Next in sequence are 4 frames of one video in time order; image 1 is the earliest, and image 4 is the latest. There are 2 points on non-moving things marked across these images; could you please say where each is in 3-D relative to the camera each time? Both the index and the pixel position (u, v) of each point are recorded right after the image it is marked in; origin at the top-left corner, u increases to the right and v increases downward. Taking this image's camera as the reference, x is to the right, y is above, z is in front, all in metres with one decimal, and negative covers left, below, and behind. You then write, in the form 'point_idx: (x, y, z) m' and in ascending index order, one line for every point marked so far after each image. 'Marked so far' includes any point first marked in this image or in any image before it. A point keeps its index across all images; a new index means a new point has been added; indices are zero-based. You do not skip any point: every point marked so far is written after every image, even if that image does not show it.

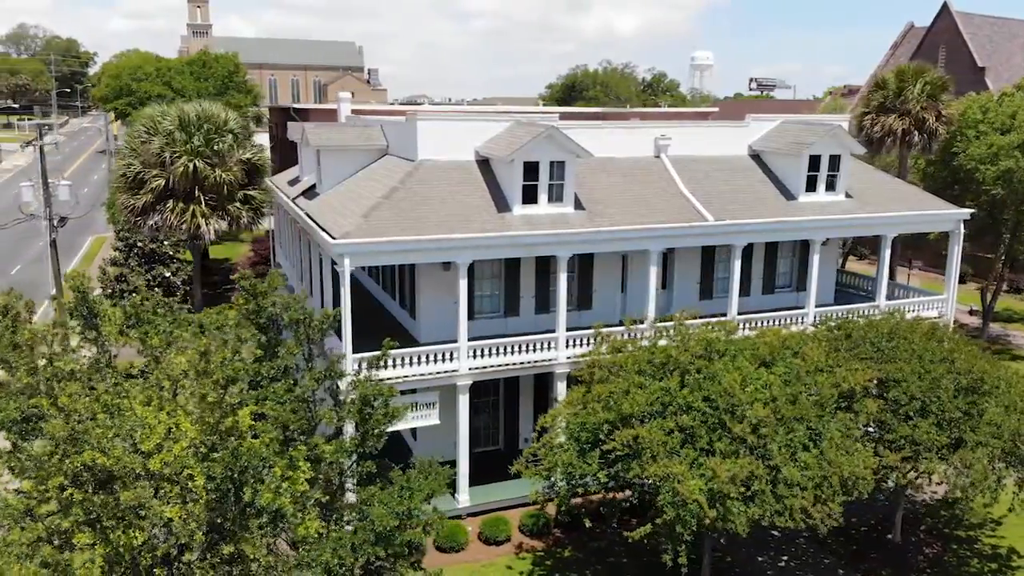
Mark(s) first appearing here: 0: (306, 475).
0: (-3.0, -2.7, +12.0) m
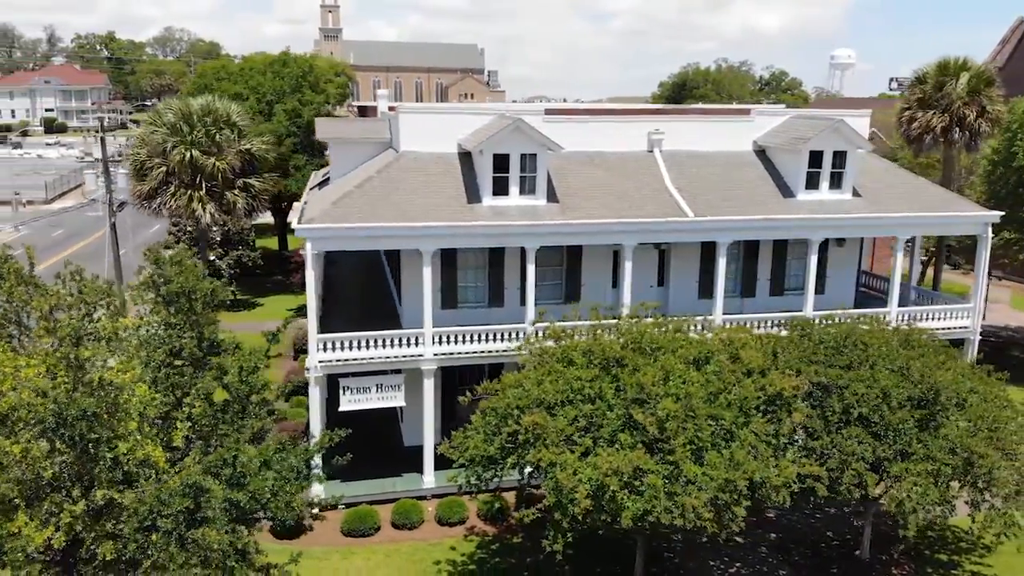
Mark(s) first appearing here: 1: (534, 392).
0: (-5.4, -2.3, +13.1) m
1: (+0.4, -2.1, +16.1) m
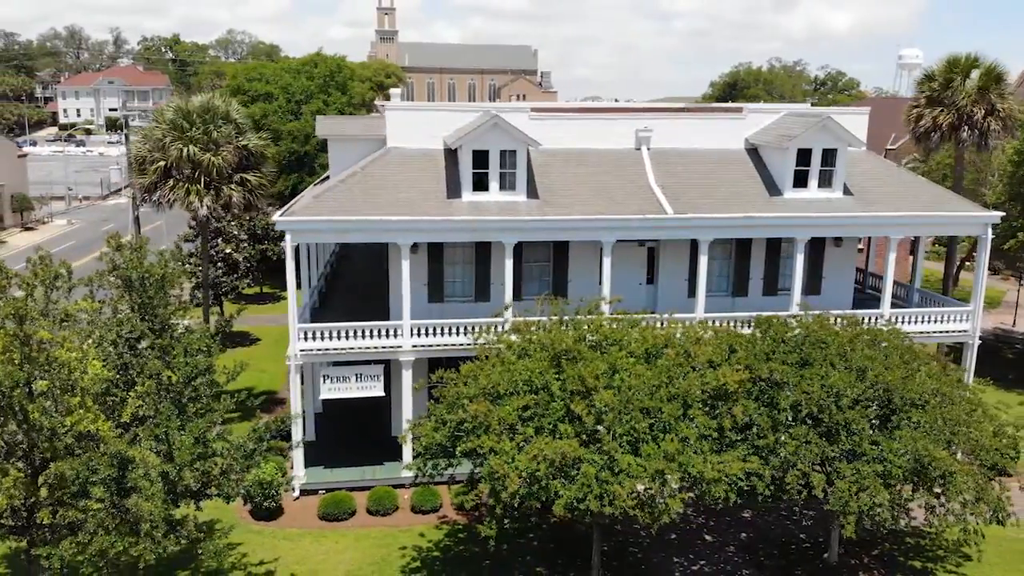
0: (-6.6, -2.0, +13.8) m
1: (-0.6, -1.9, +16.4) m
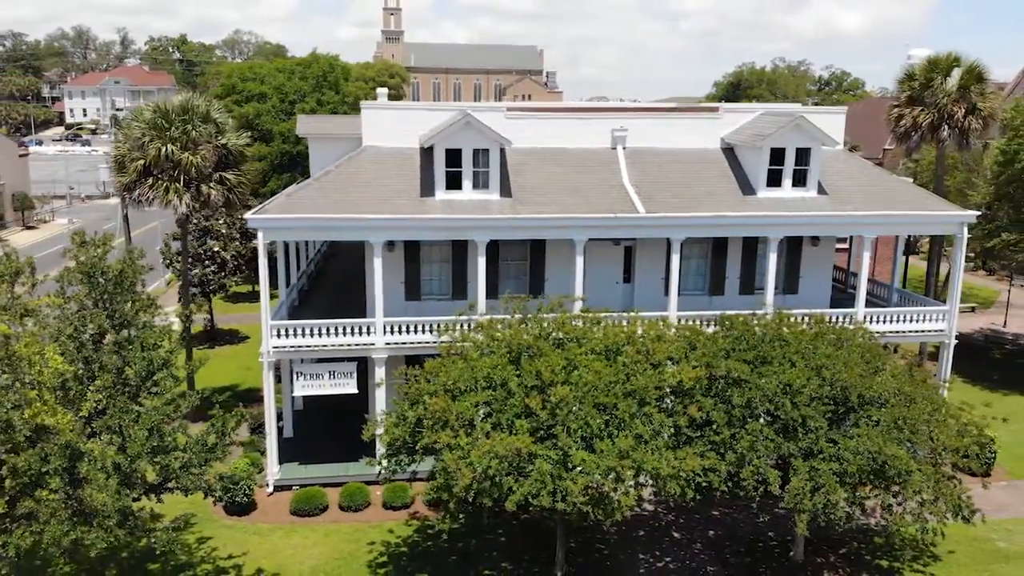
0: (-7.5, -2.0, +14.0) m
1: (-1.4, -1.8, +16.5) m
